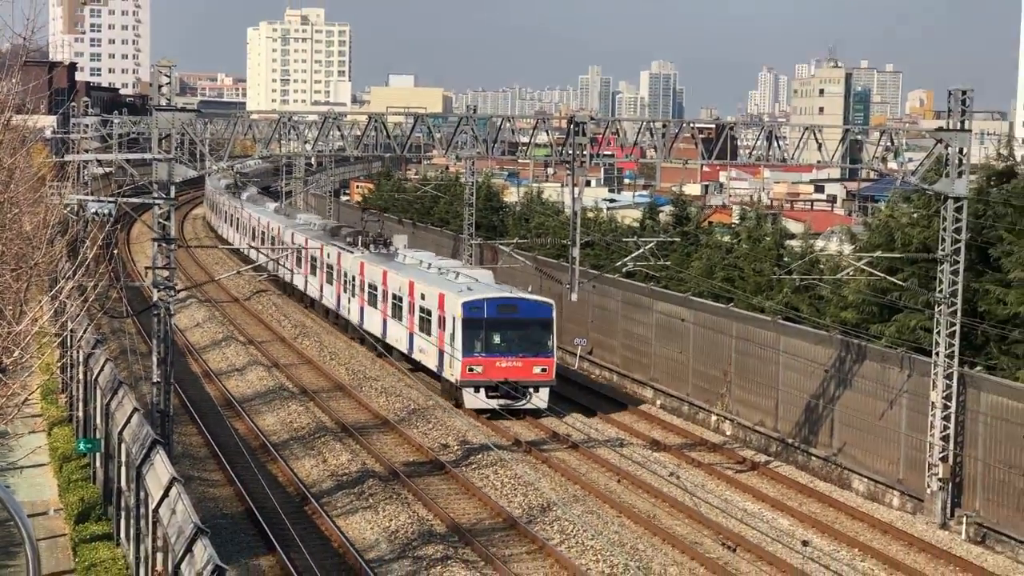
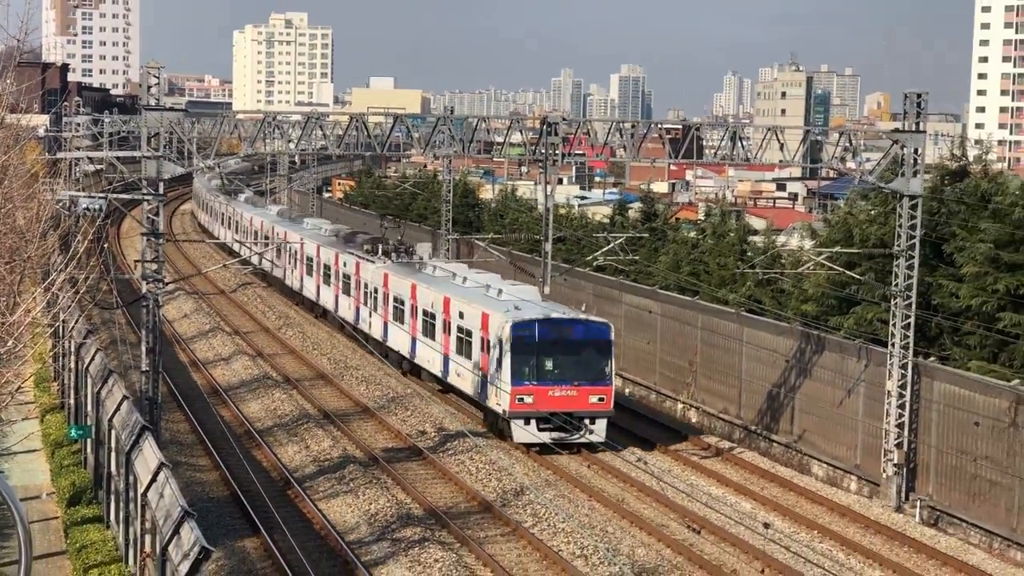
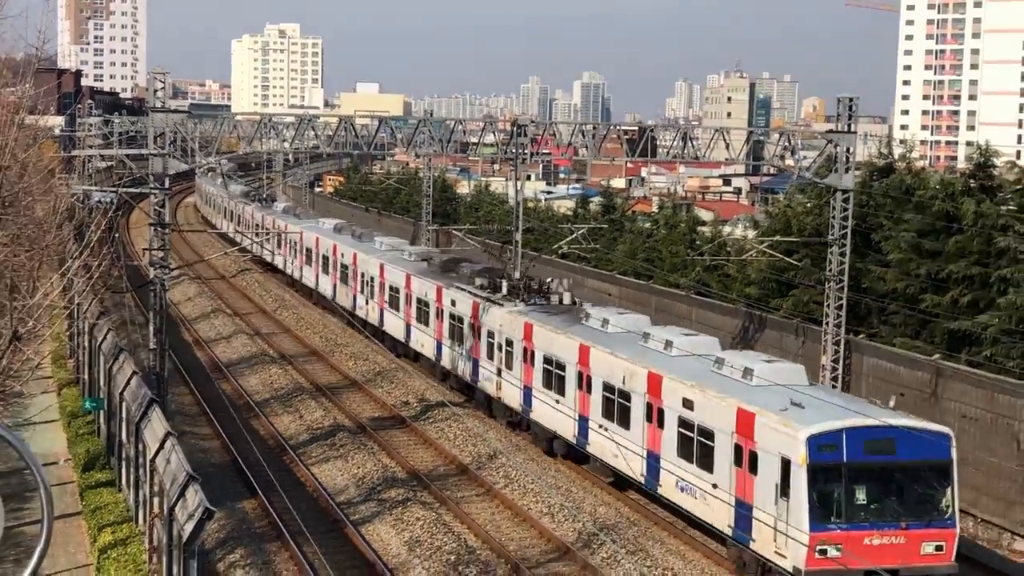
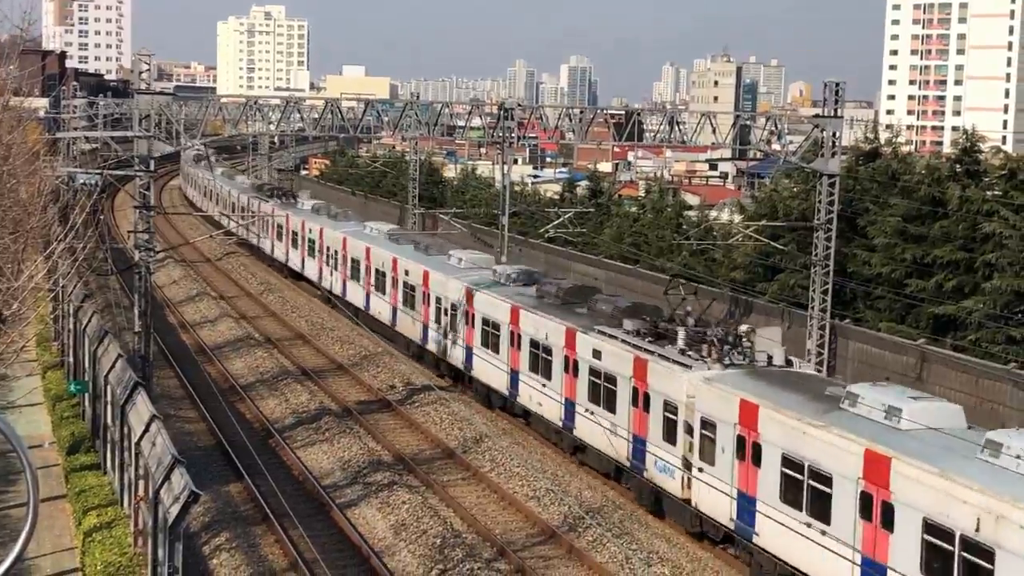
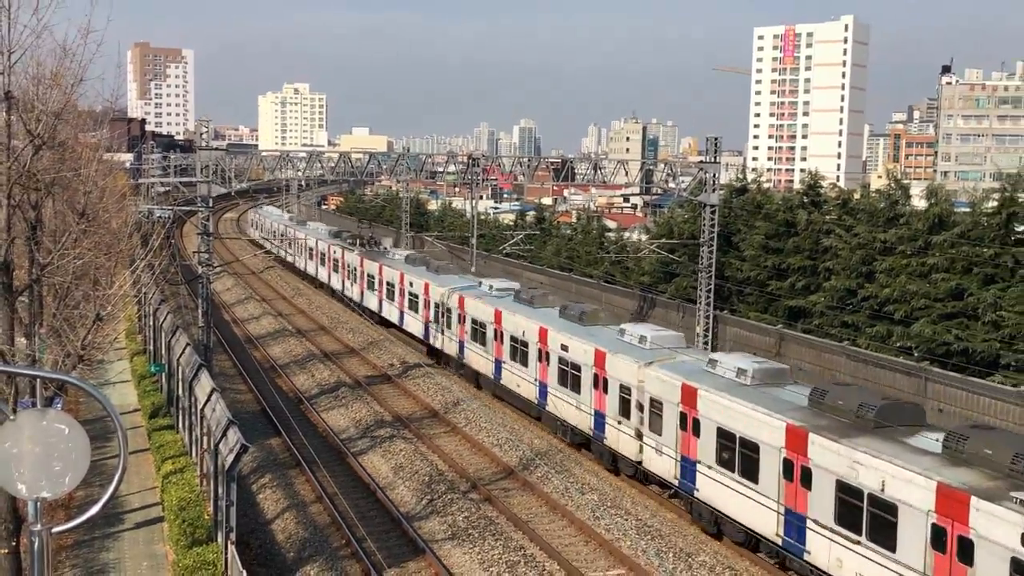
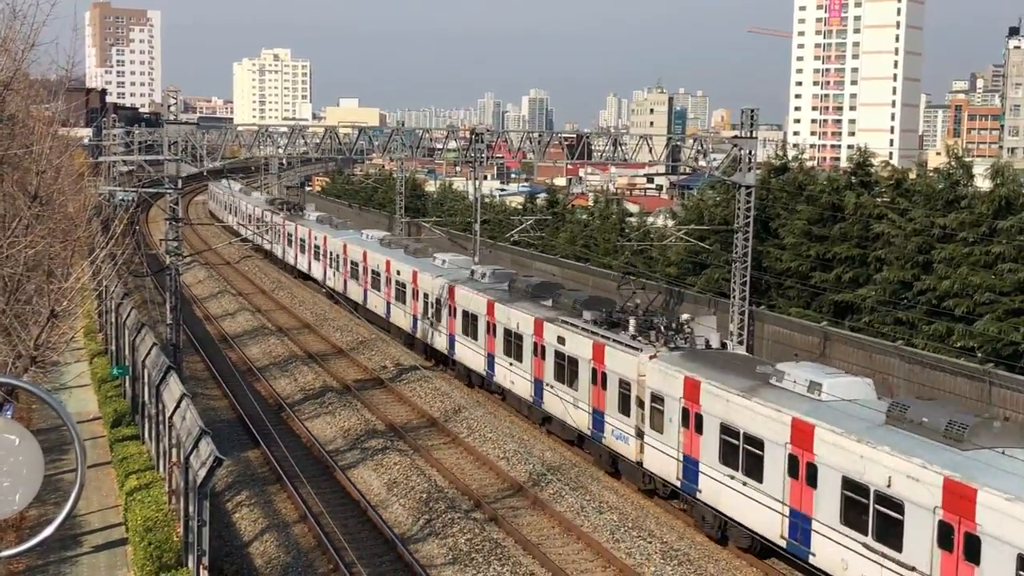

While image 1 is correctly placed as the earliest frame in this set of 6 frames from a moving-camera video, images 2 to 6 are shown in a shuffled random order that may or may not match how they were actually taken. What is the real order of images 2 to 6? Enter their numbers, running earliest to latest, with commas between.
2, 3, 4, 6, 5
